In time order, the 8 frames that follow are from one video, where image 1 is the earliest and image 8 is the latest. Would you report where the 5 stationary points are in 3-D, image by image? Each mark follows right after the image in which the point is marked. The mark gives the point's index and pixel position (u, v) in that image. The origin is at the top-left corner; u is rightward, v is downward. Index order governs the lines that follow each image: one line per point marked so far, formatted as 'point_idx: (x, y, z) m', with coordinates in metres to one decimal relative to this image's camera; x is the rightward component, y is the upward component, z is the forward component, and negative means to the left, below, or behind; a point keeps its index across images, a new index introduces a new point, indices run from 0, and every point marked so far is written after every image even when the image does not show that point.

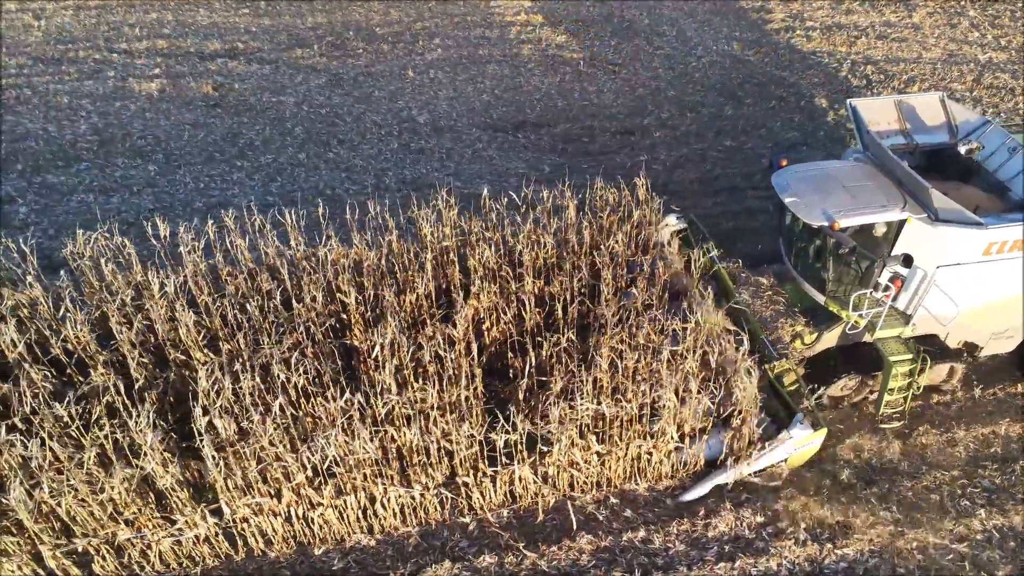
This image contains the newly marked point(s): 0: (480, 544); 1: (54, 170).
0: (-0.2, -1.9, +5.4) m
1: (-5.4, +1.4, +8.8) m
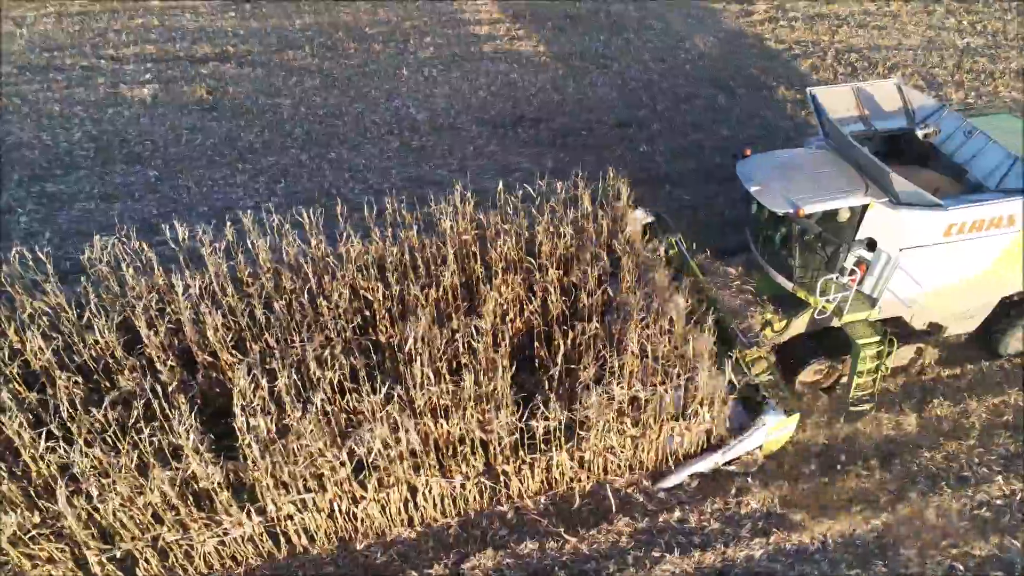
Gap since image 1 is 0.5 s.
0: (+0.1, -1.8, +5.5) m
1: (-5.4, +1.3, +8.7) m
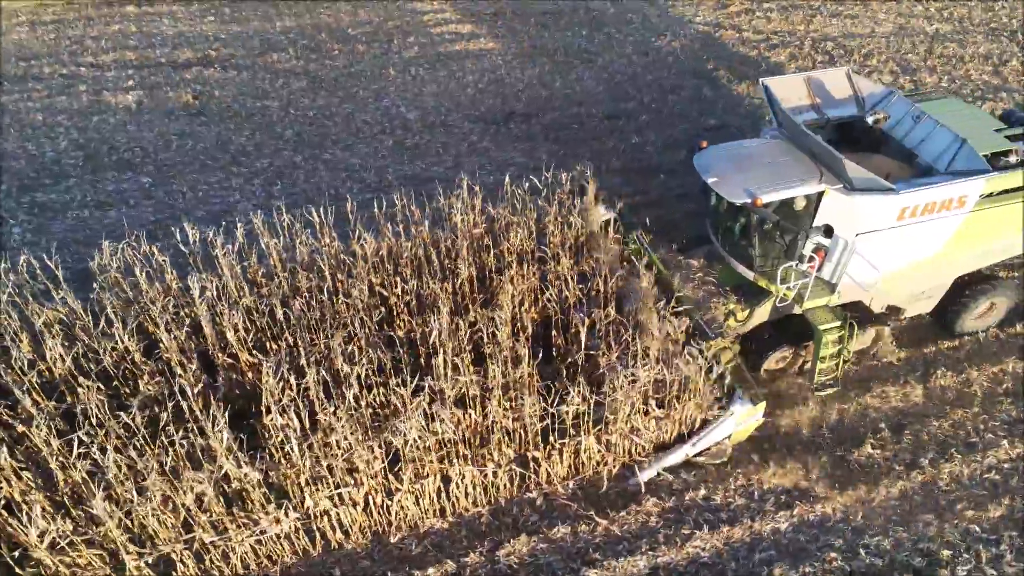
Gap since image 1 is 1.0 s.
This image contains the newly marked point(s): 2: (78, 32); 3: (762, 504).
0: (+0.3, -1.7, +5.5) m
1: (-5.4, +1.1, +8.5) m
2: (-6.8, +4.0, +11.7) m
3: (+1.9, -1.6, +5.7) m
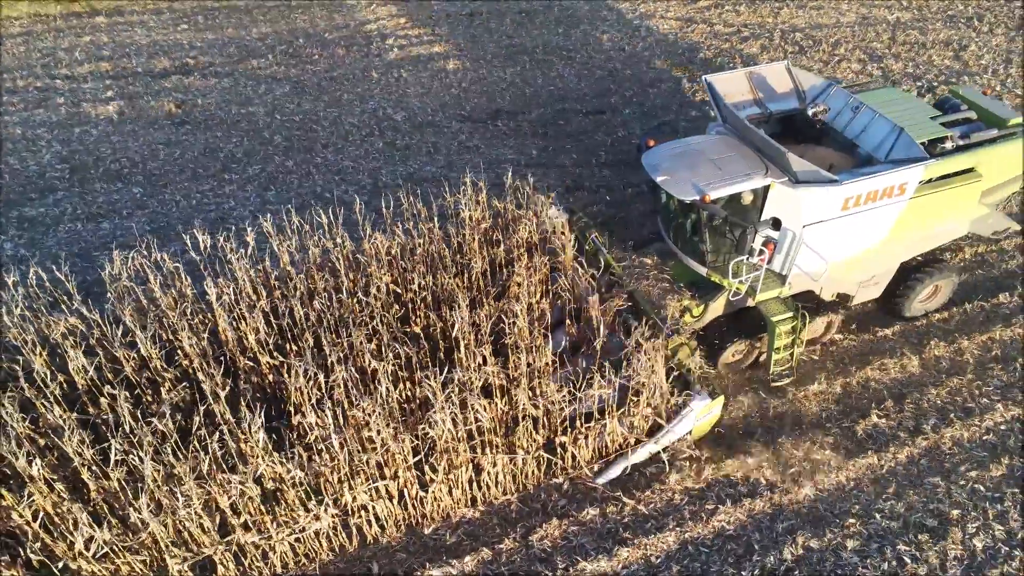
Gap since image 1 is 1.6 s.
0: (+0.5, -1.6, +5.7) m
1: (-5.4, +0.9, +8.4) m
2: (-7.2, +3.8, +11.5) m
3: (+2.1, -1.5, +5.9) m
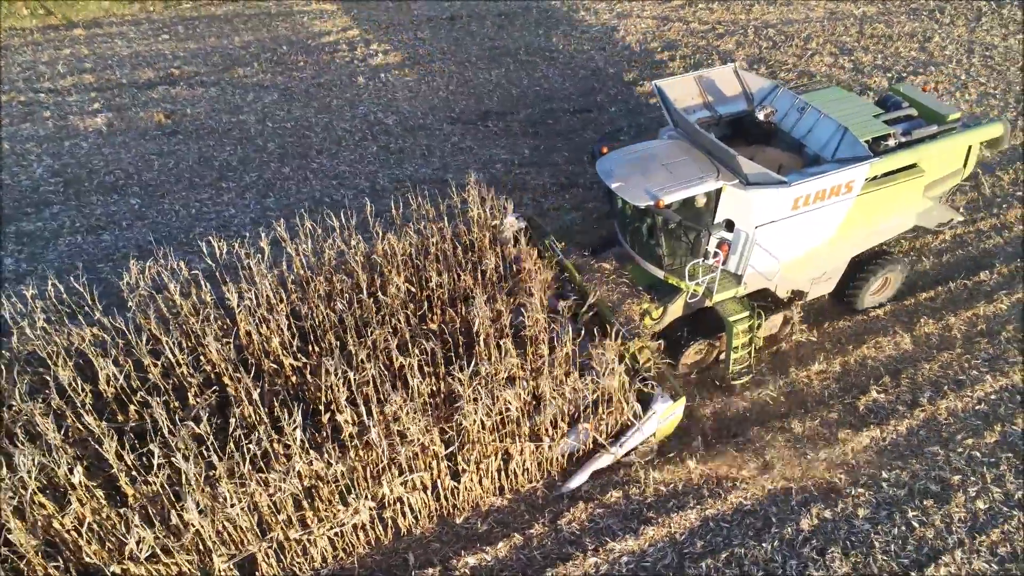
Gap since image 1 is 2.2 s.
0: (+0.7, -1.5, +5.9) m
1: (-5.4, +0.8, +8.3) m
2: (-7.4, +3.5, +11.4) m
3: (+2.3, -1.3, +6.1) m
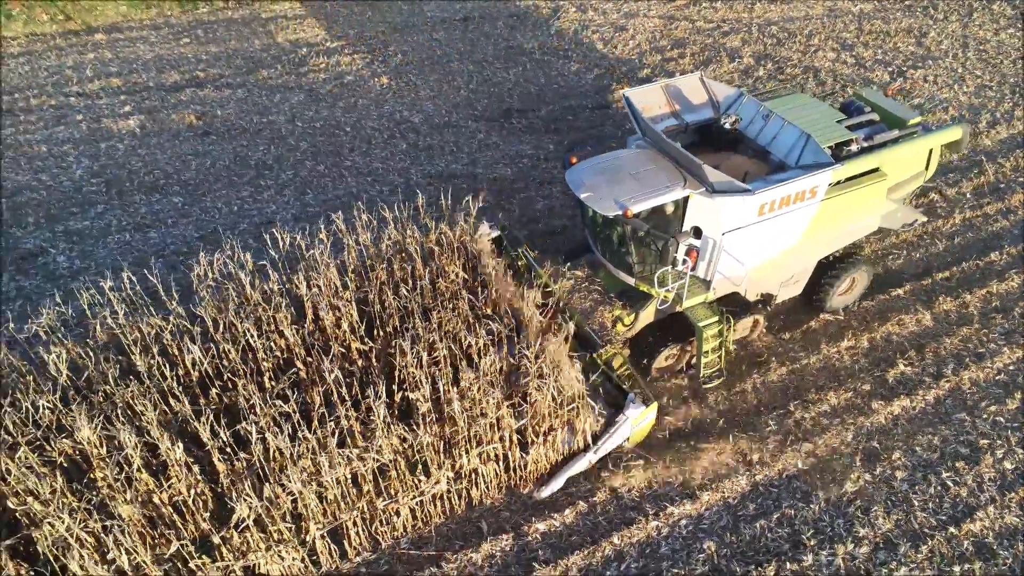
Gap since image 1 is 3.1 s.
0: (+1.2, -1.4, +6.2) m
1: (-5.1, +0.8, +8.6) m
2: (-7.1, +3.5, +11.6) m
3: (+2.8, -1.2, +6.5) m
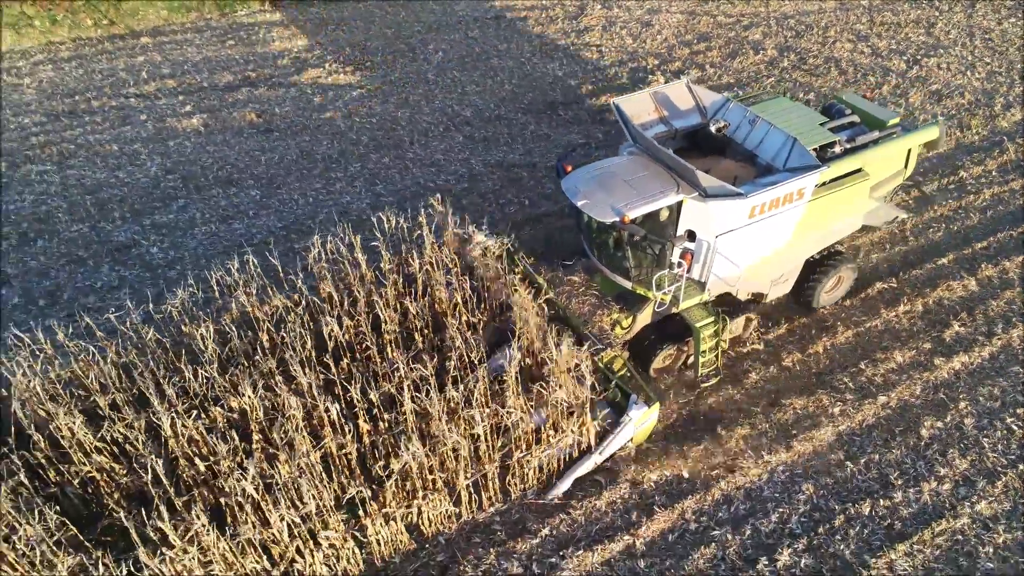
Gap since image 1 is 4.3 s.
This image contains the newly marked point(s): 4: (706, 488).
0: (+2.1, -1.1, +6.8) m
1: (-4.3, +0.9, +8.9) m
2: (-6.5, +3.5, +11.9) m
3: (+3.7, -0.9, +7.1) m
4: (+1.6, -1.6, +6.1) m
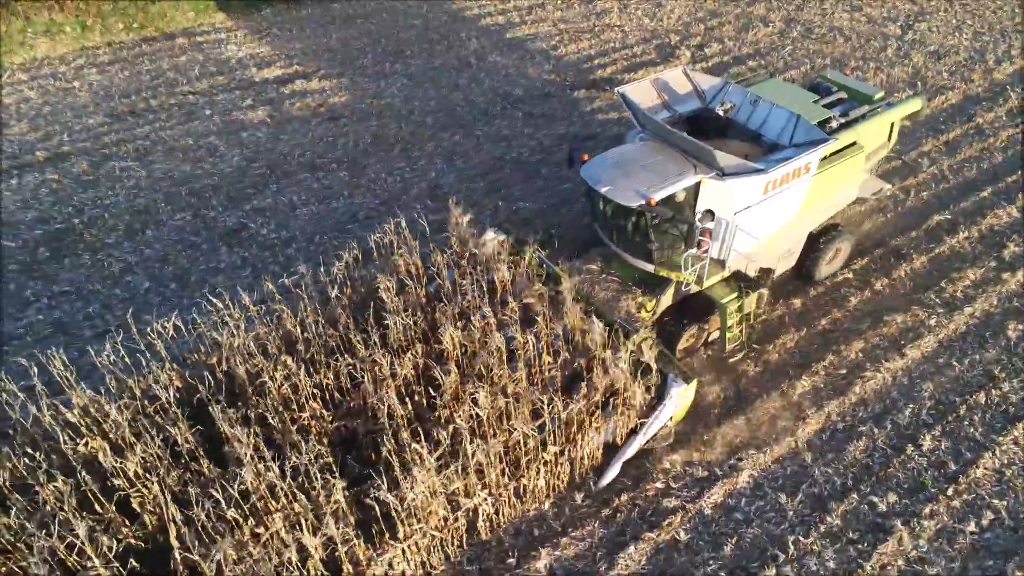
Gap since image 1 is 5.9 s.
0: (+3.4, -0.4, +7.5) m
1: (-3.2, +1.1, +9.2) m
2: (-5.8, +3.6, +12.0) m
3: (+4.9, 0.0, +8.0) m
4: (+3.0, -1.0, +6.8) m
